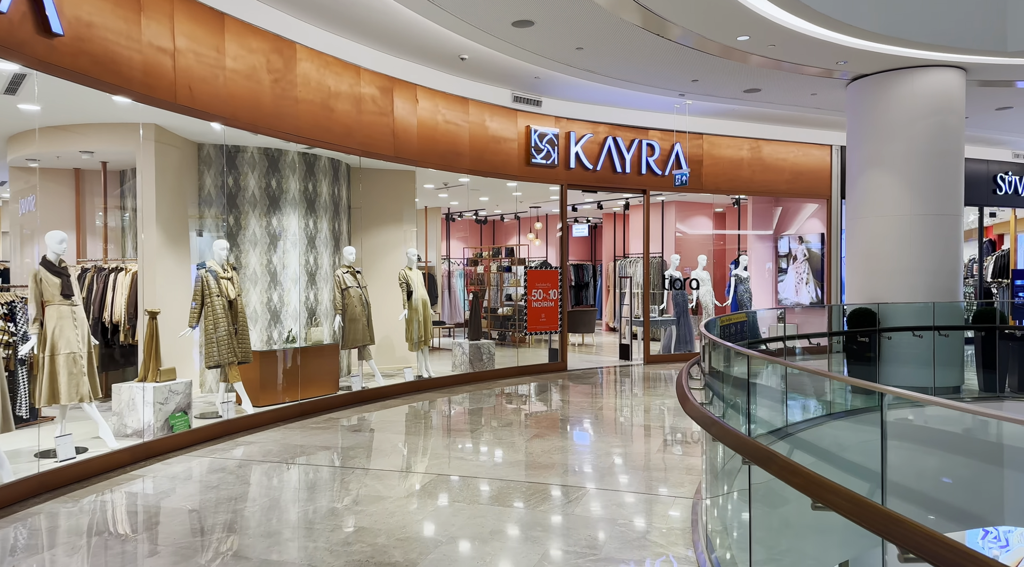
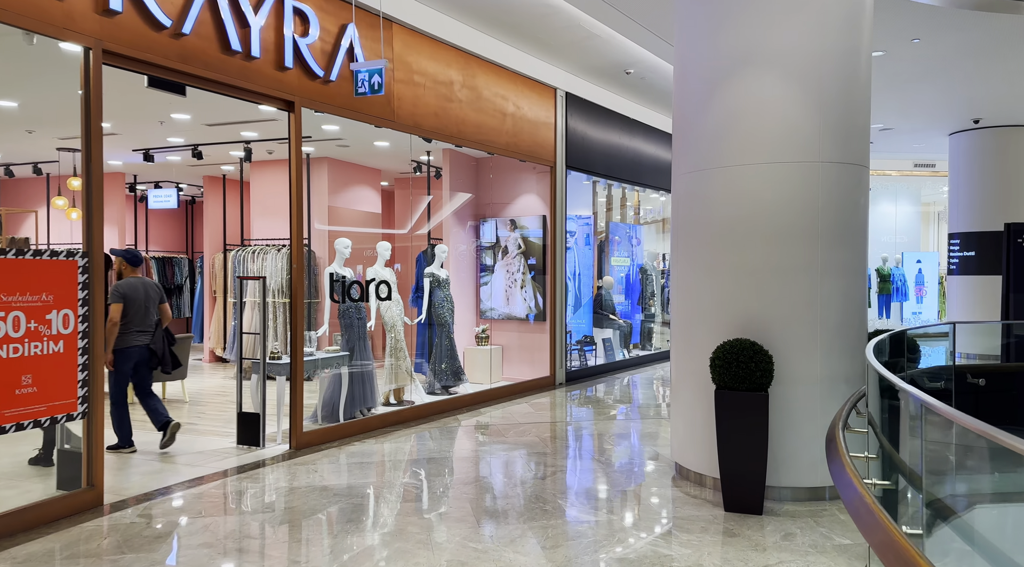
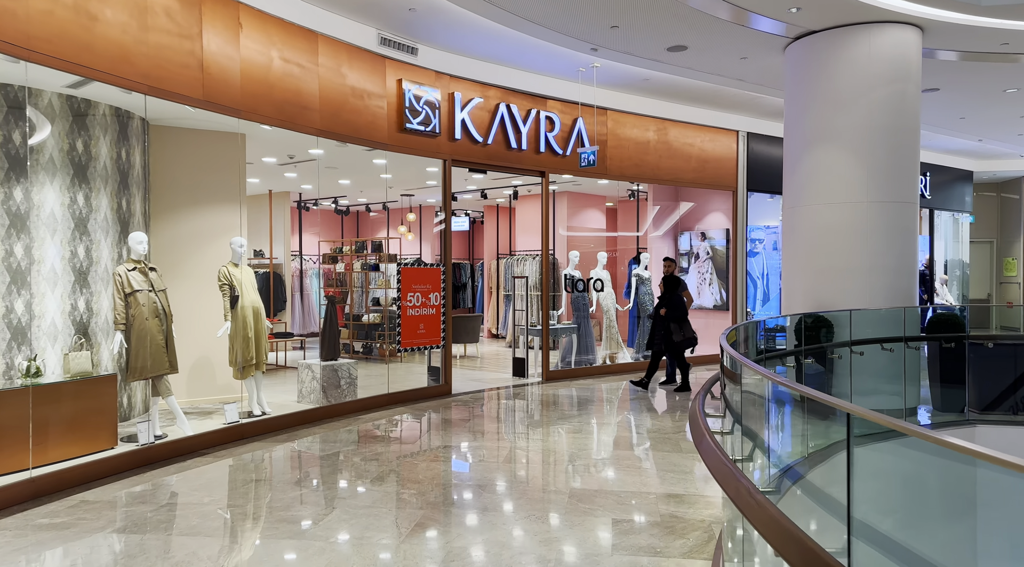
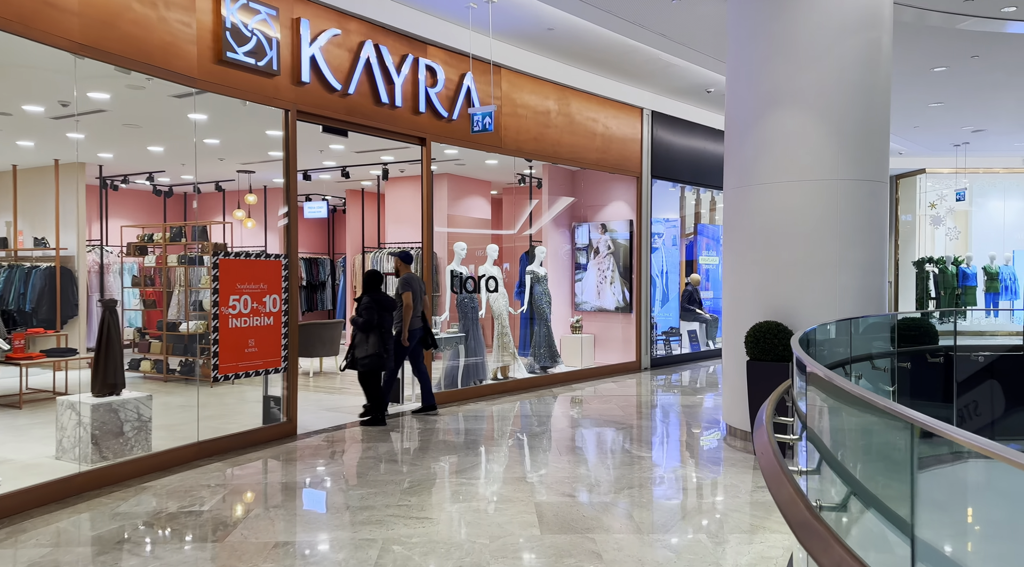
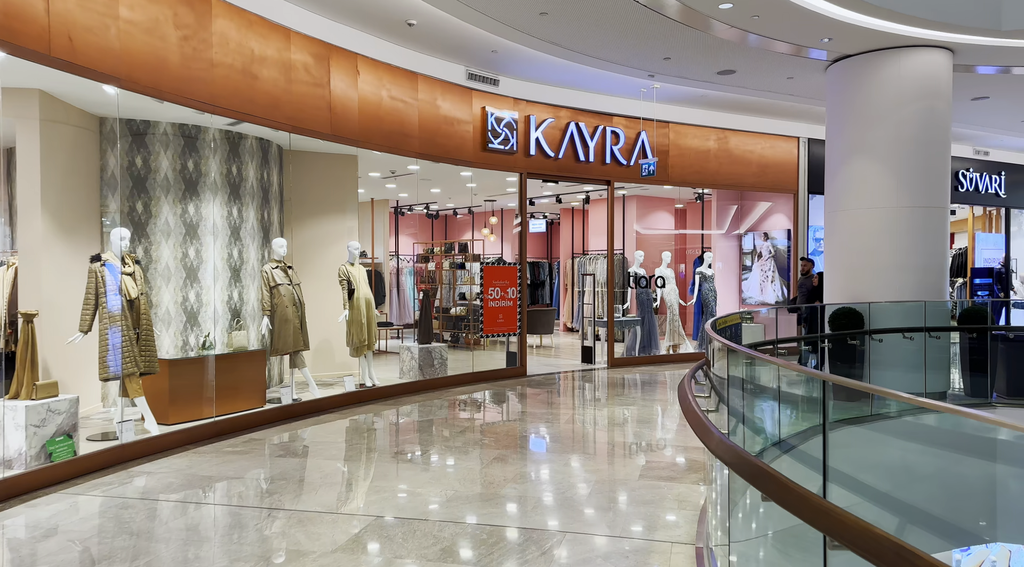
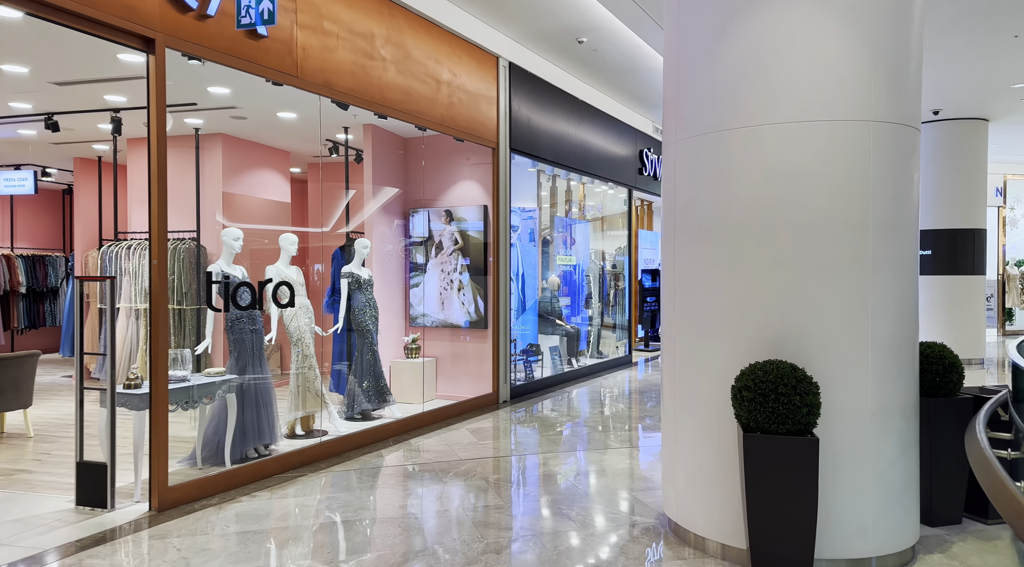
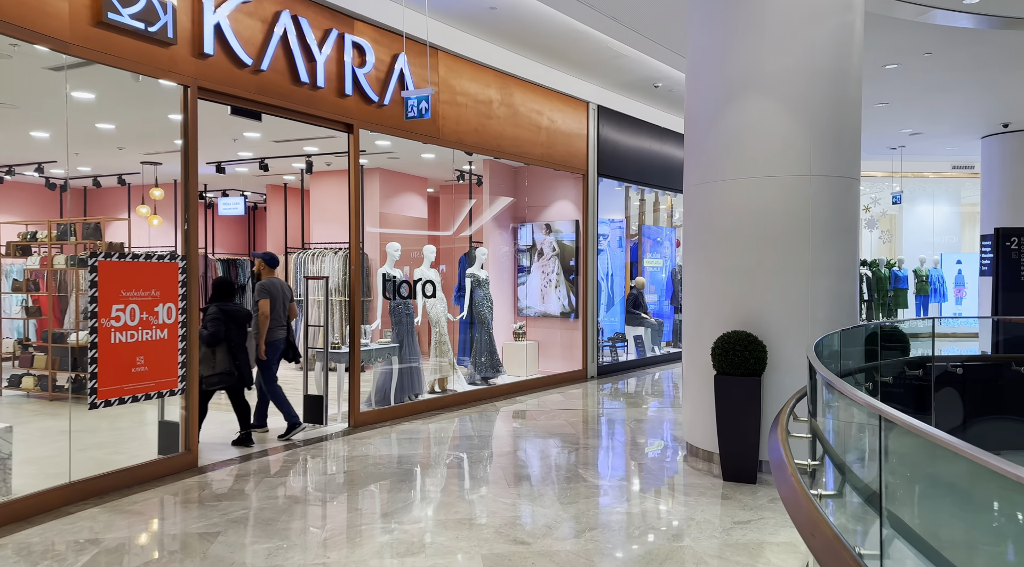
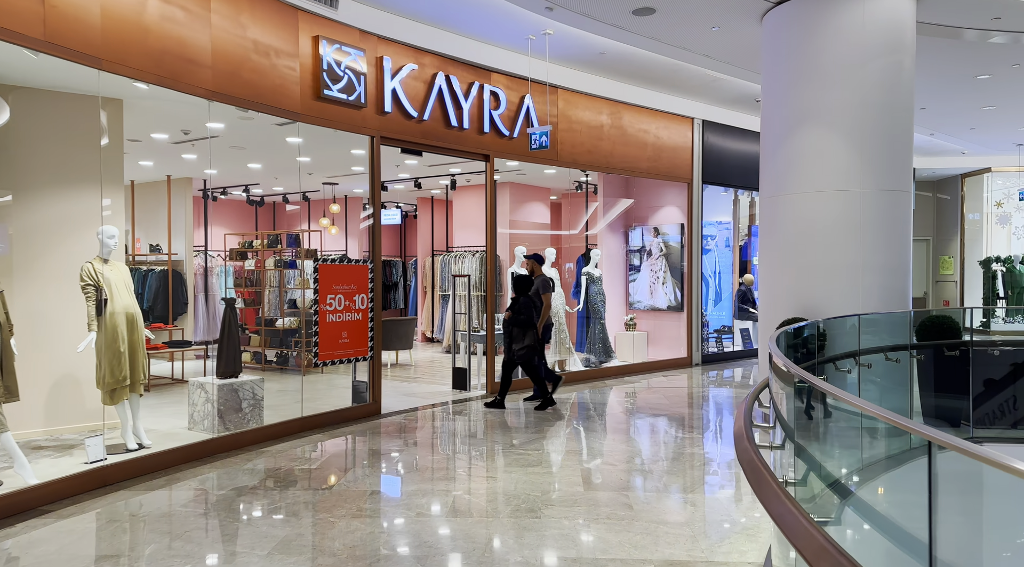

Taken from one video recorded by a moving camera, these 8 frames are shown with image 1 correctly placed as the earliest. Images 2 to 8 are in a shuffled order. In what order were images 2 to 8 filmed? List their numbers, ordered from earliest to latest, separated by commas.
5, 3, 8, 4, 7, 2, 6
